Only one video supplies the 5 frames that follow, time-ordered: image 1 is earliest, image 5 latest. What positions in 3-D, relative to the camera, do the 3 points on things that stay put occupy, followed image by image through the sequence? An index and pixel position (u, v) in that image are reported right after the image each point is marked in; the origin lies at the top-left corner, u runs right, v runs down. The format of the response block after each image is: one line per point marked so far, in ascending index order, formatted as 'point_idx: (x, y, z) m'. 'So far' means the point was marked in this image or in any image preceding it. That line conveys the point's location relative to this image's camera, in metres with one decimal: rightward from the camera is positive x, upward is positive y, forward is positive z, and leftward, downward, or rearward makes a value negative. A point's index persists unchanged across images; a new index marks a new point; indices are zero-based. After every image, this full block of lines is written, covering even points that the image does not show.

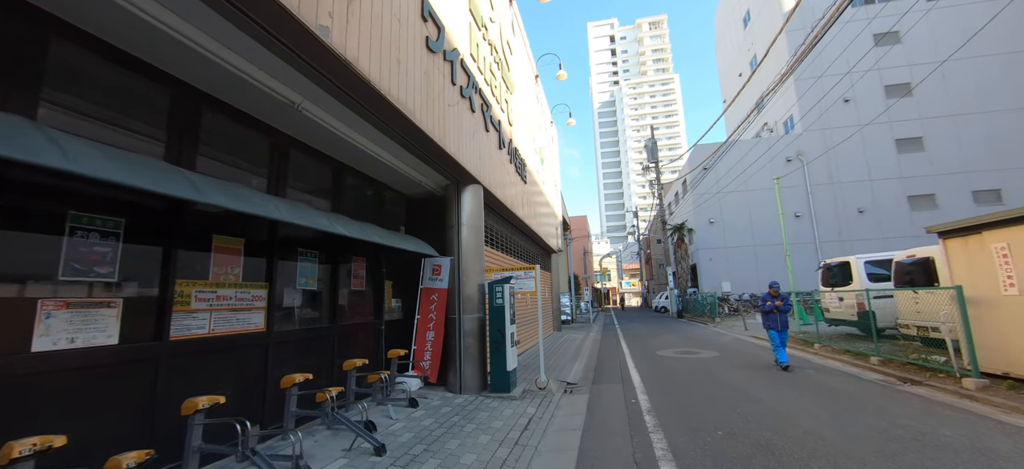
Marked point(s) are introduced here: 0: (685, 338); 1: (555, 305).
0: (+5.9, -3.5, +13.3) m
1: (+1.9, -3.3, +18.2) m
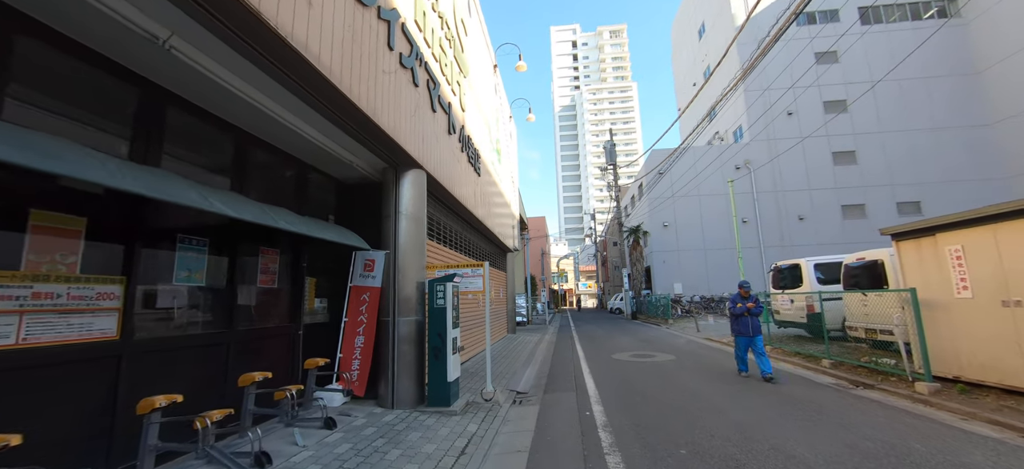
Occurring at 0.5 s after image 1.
0: (+4.3, -3.5, +13.1) m
1: (-0.2, -3.2, +17.6) m
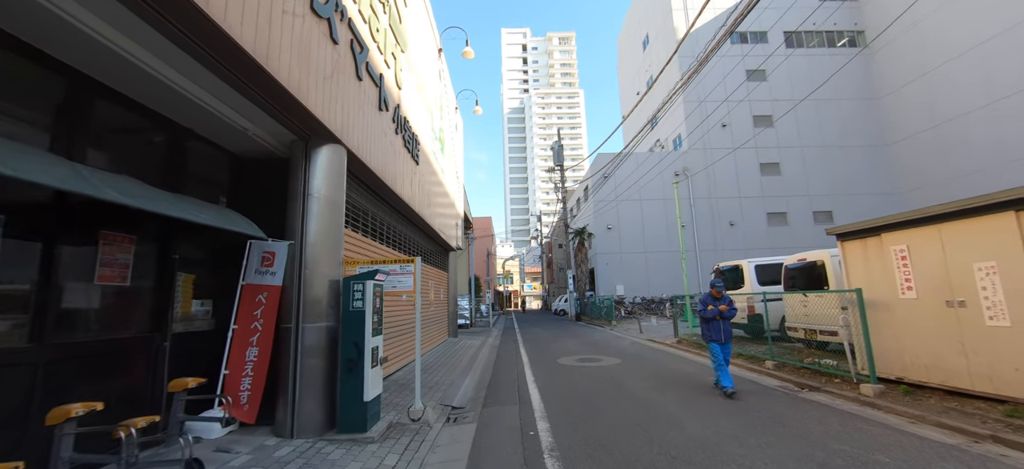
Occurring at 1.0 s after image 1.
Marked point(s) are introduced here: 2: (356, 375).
0: (+2.4, -3.5, +12.8) m
1: (-2.7, -3.1, +16.6) m
2: (-1.7, -1.6, +4.3) m
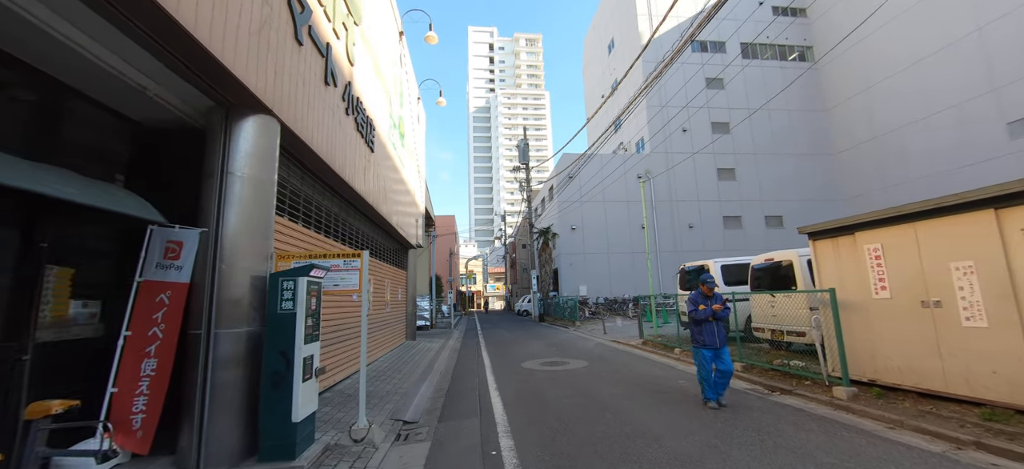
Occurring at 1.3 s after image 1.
0: (+1.1, -3.5, +12.4) m
1: (-4.2, -3.0, +15.7) m
2: (-2.1, -1.4, +3.6) m
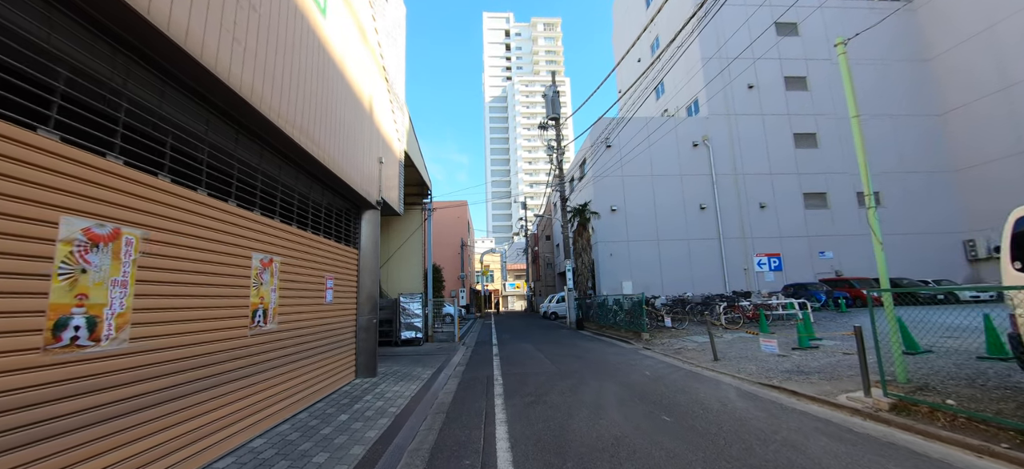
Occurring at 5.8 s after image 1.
0: (+1.9, -2.4, +6.1) m
1: (-3.3, -2.0, +9.6) m
2: (-1.8, -0.4, -2.6) m
